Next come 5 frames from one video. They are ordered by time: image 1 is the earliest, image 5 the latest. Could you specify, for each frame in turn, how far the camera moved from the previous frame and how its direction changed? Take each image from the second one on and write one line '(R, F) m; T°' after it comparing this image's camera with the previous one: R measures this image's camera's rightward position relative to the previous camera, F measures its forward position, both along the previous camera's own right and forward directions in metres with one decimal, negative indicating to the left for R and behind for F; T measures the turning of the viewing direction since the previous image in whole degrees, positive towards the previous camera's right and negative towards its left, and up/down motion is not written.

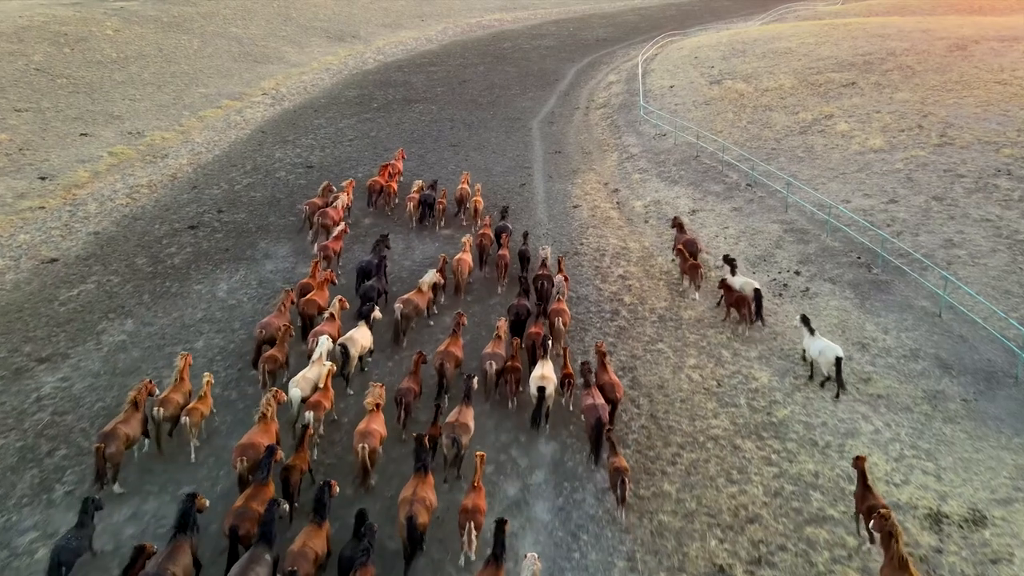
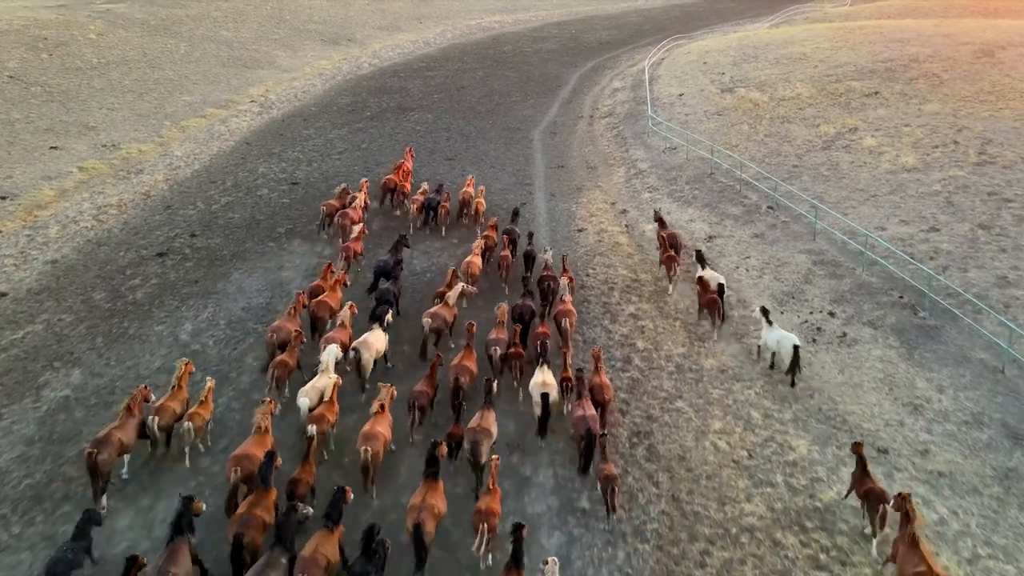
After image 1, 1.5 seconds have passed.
(0.0, +1.8) m; 0°
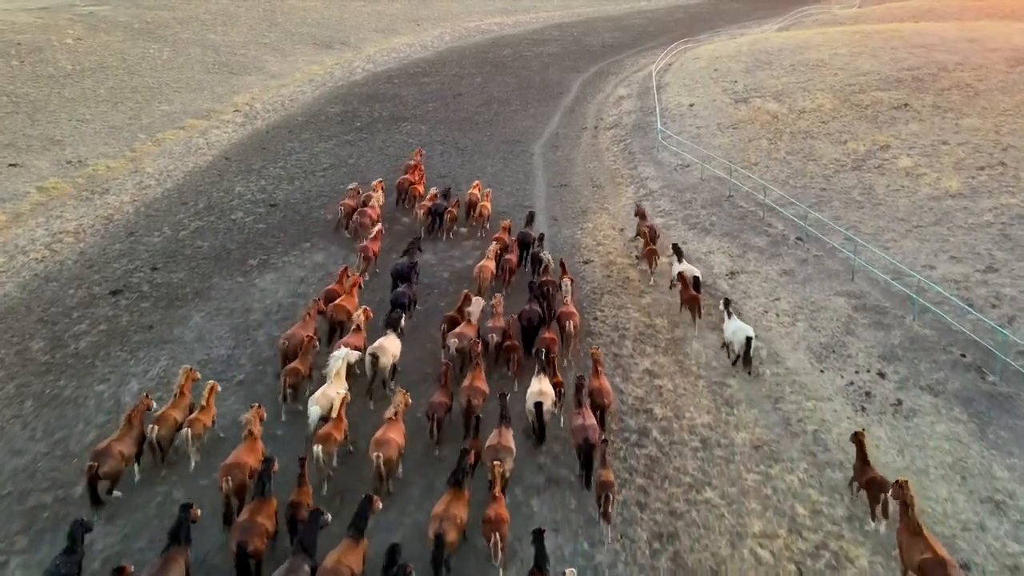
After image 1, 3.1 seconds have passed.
(+0.1, +2.0) m; 0°
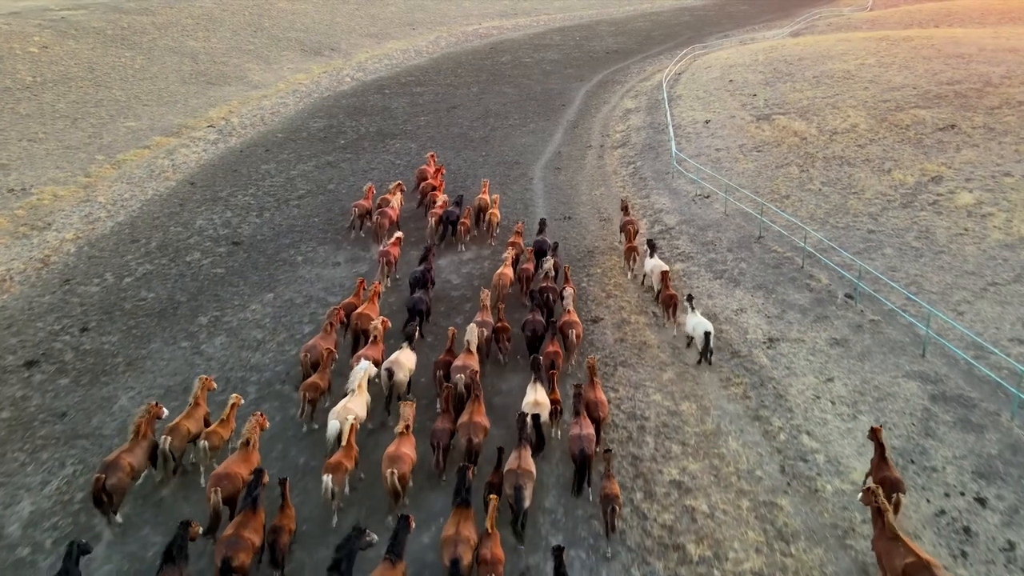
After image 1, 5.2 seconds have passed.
(+0.1, +2.7) m; 0°
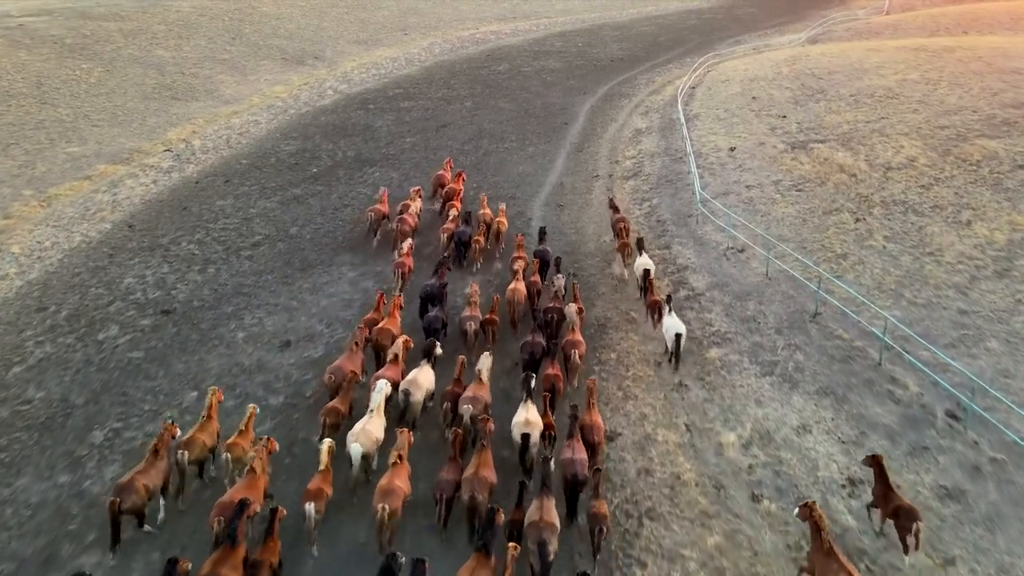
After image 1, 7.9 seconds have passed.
(+0.1, +3.6) m; 0°
